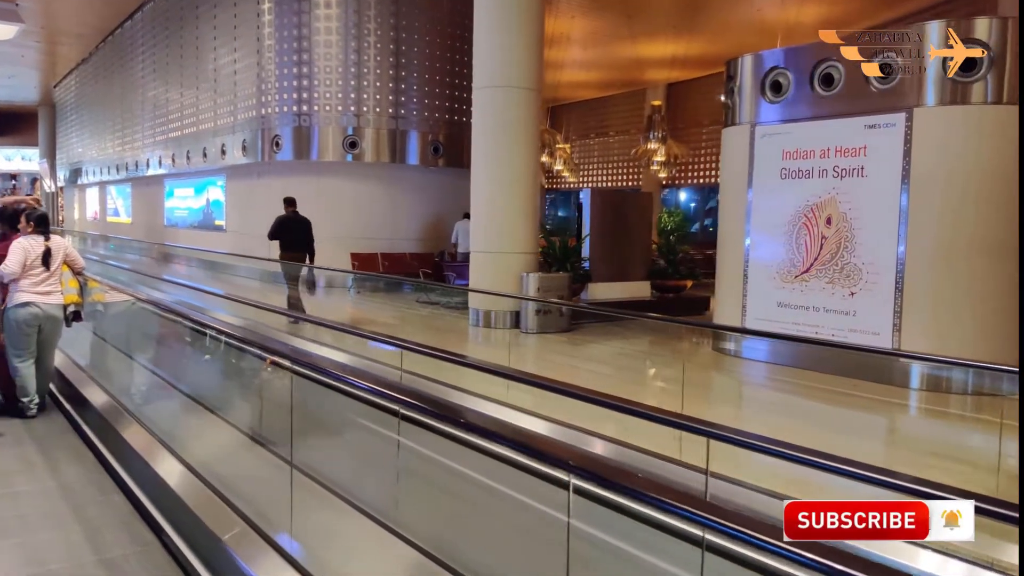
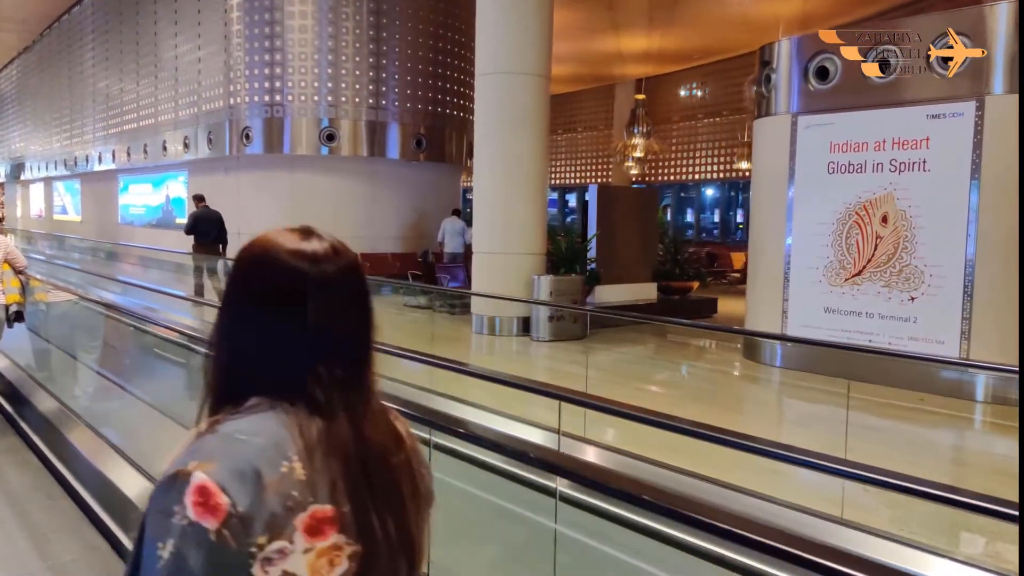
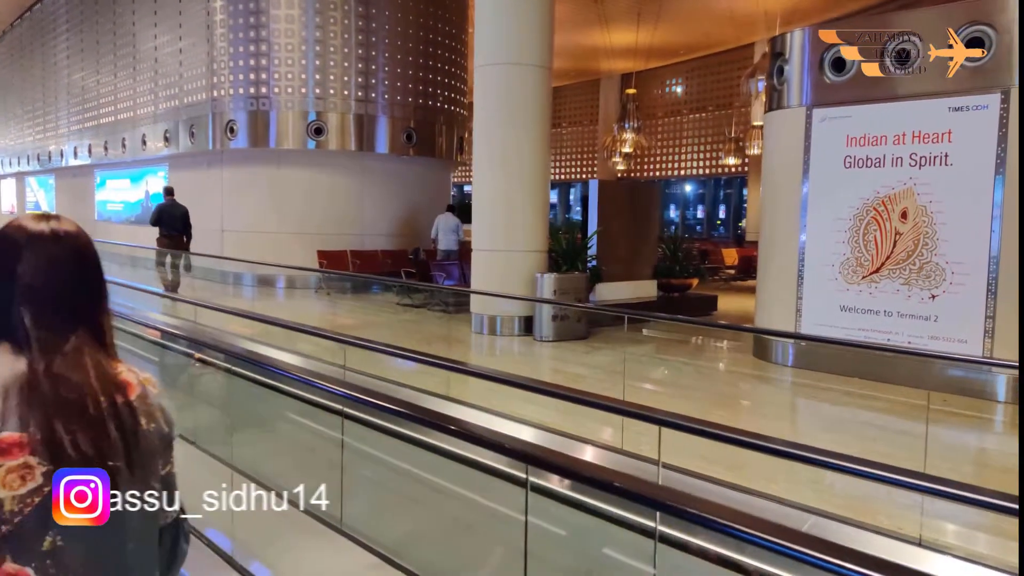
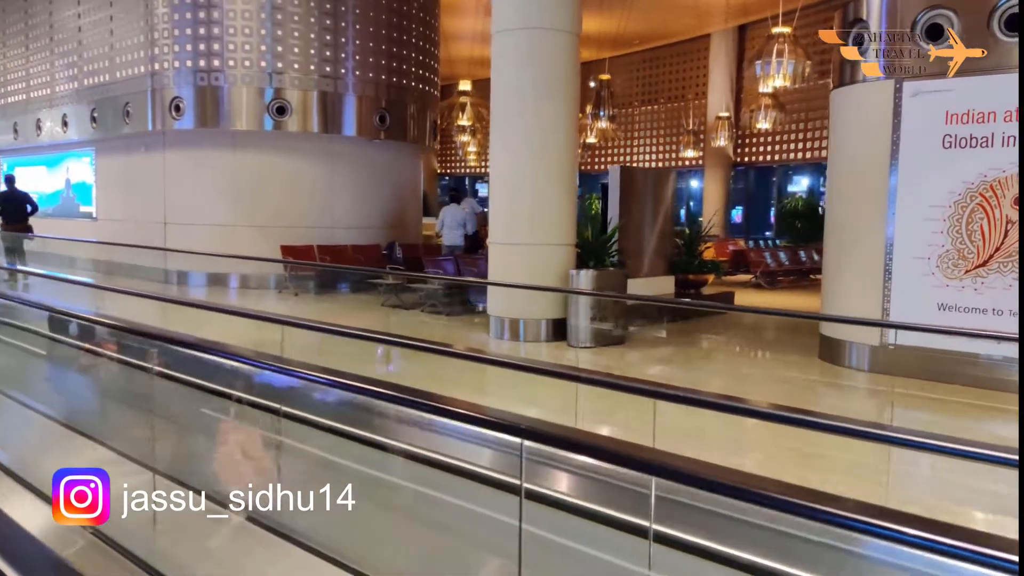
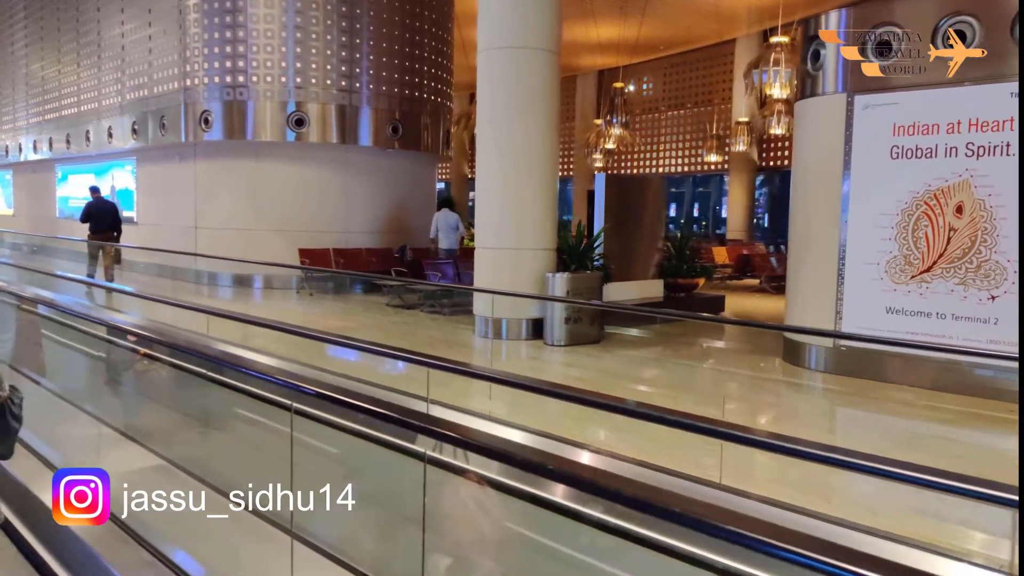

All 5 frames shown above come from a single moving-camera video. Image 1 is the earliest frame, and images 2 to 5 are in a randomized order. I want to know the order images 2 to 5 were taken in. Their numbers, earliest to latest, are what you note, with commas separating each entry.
2, 3, 5, 4
